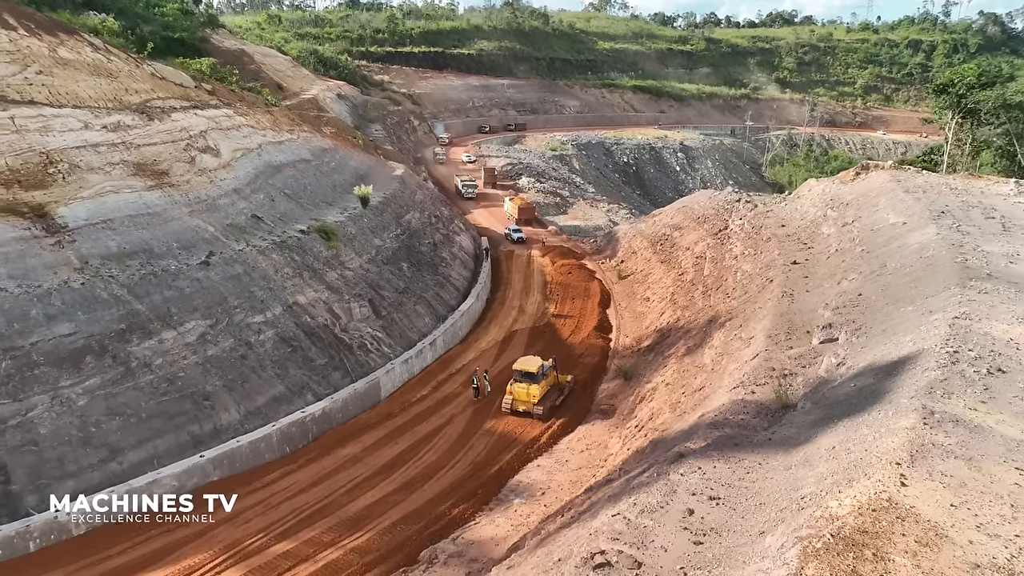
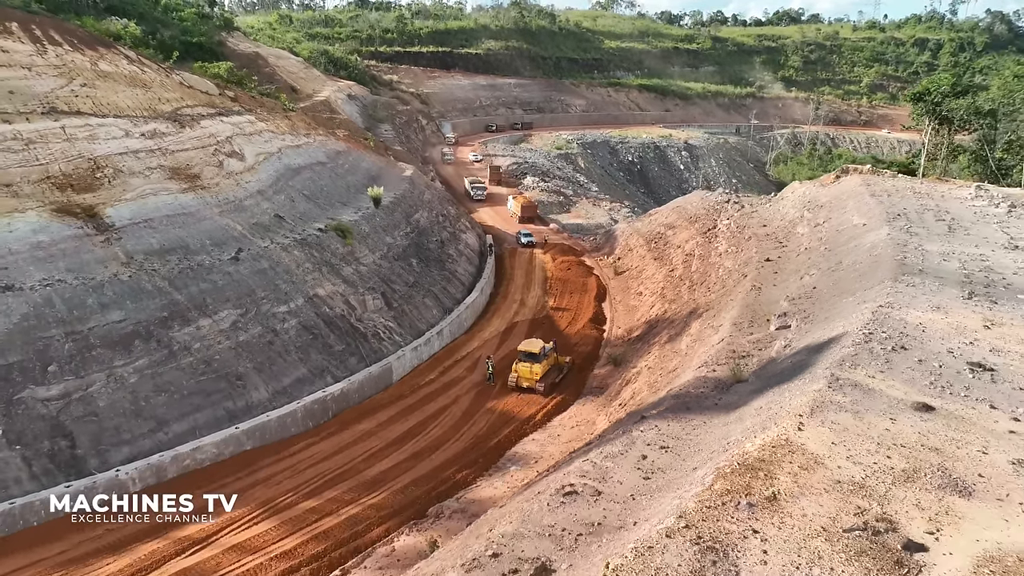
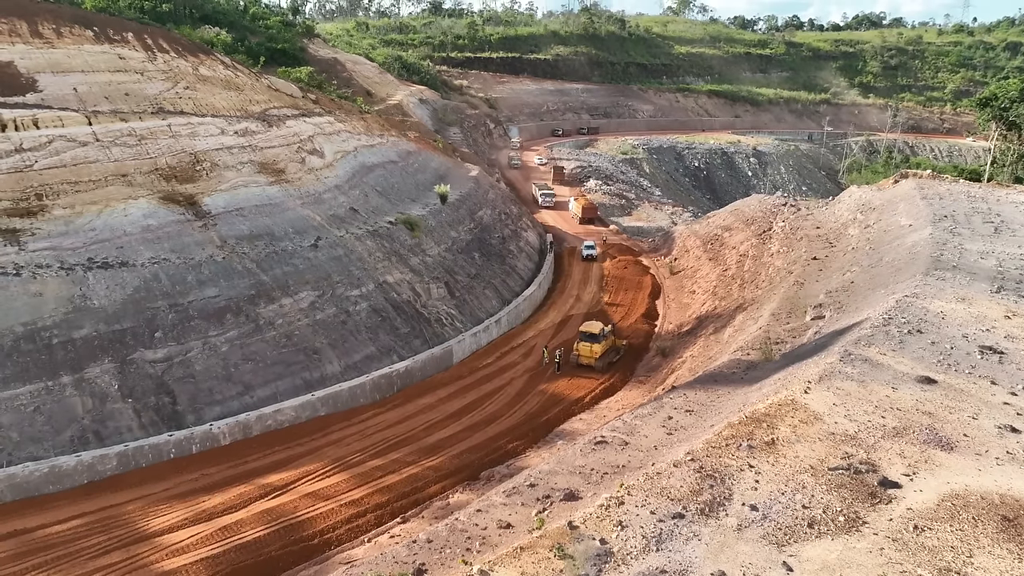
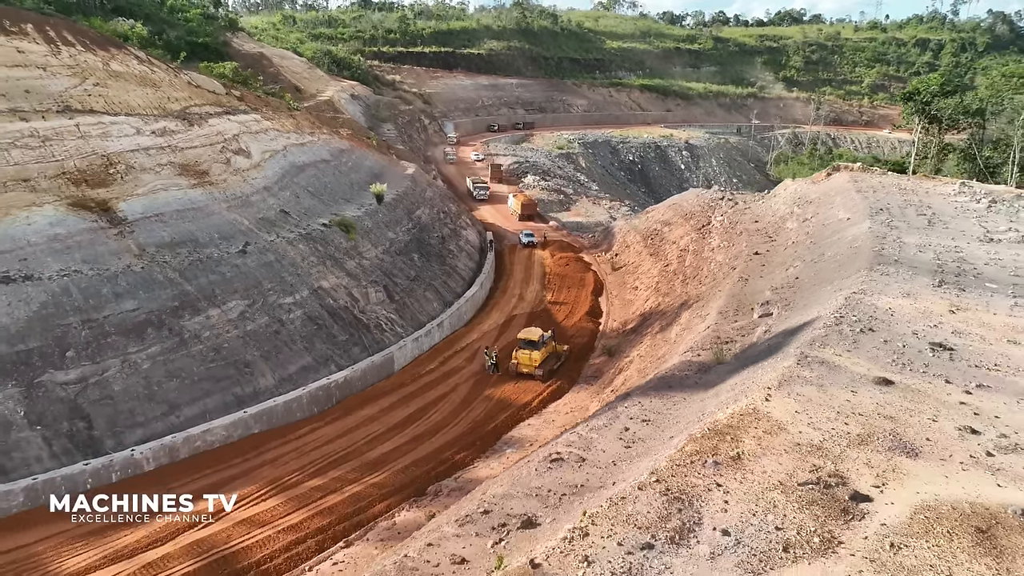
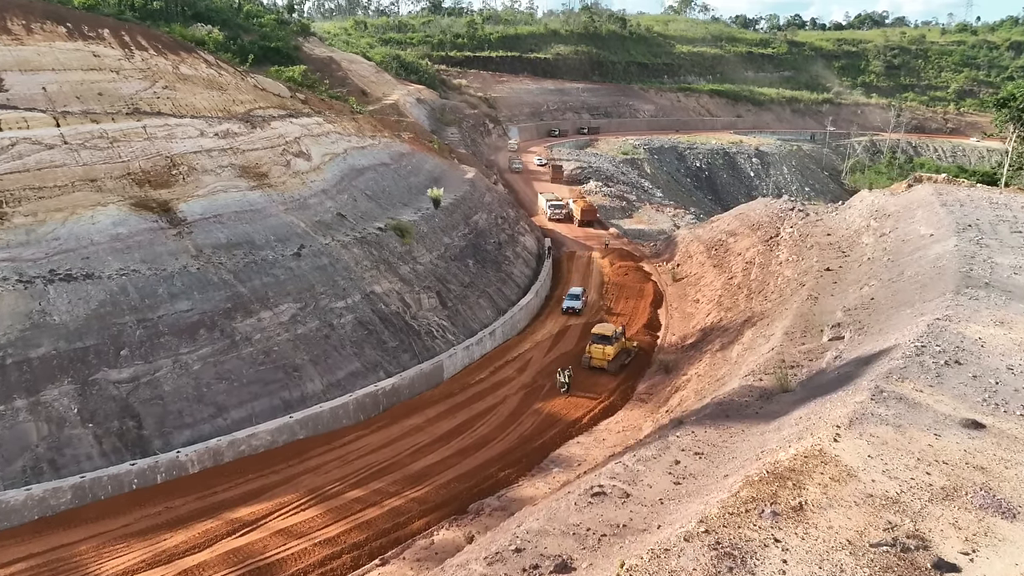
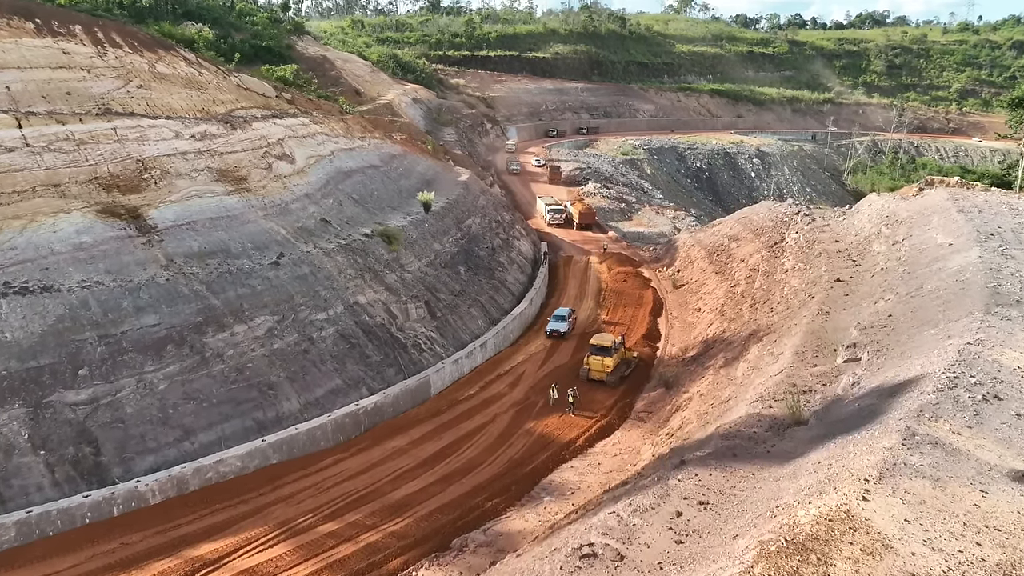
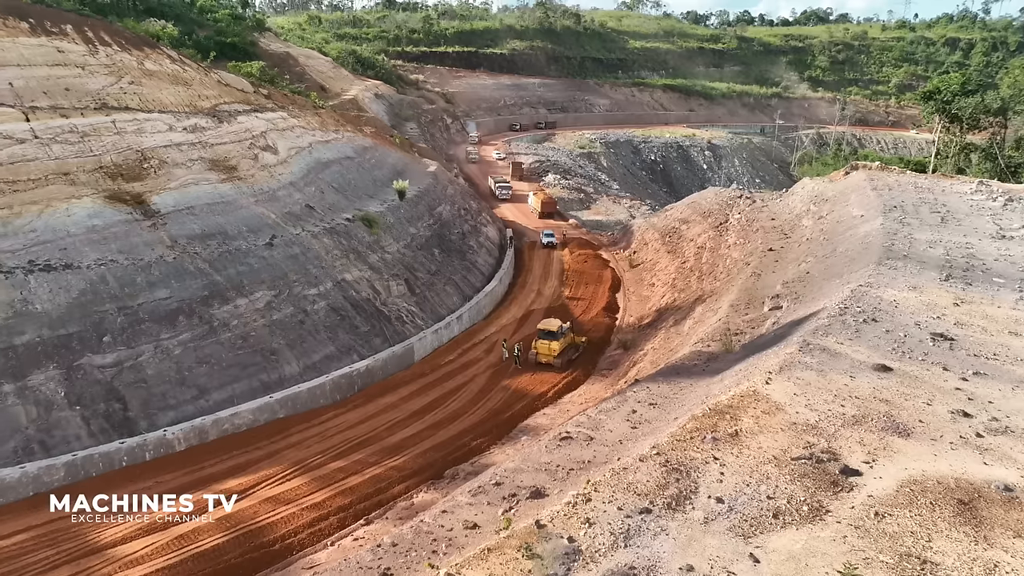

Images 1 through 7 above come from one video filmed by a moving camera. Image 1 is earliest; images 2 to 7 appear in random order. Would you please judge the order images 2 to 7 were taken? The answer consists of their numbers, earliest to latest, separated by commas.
2, 4, 7, 3, 5, 6
